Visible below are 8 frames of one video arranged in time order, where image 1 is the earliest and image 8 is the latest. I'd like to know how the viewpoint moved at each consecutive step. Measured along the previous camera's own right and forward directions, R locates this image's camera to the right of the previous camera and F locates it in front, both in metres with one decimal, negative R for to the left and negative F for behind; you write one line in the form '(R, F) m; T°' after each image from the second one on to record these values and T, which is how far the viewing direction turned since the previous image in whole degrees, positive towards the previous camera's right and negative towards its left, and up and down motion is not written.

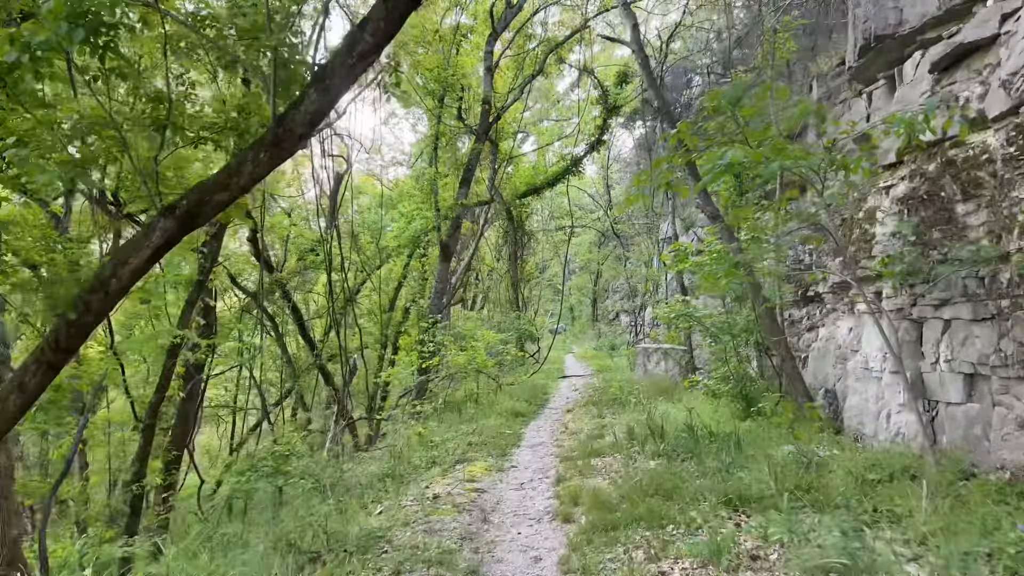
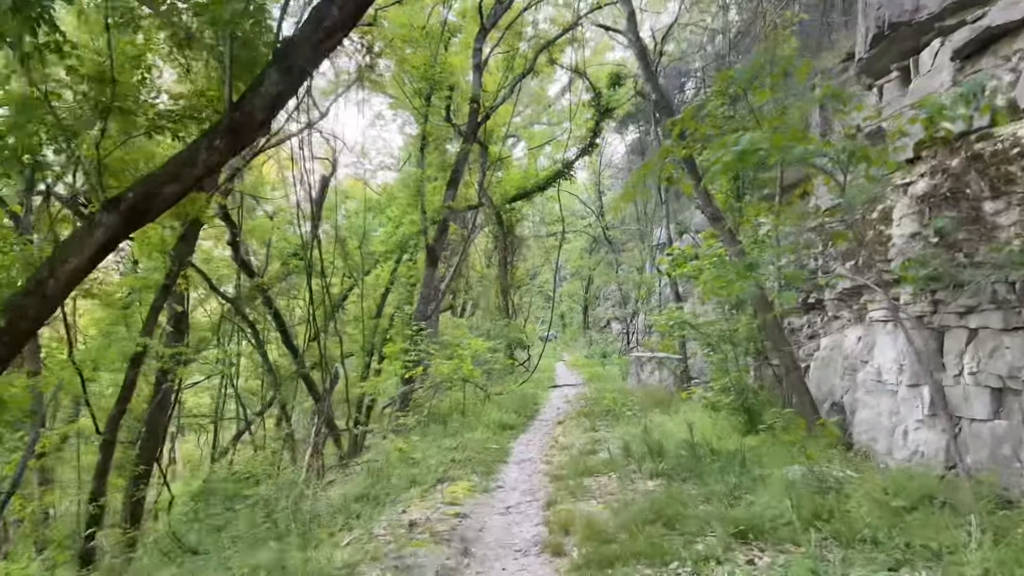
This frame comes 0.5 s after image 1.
(0.0, +0.4) m; +1°
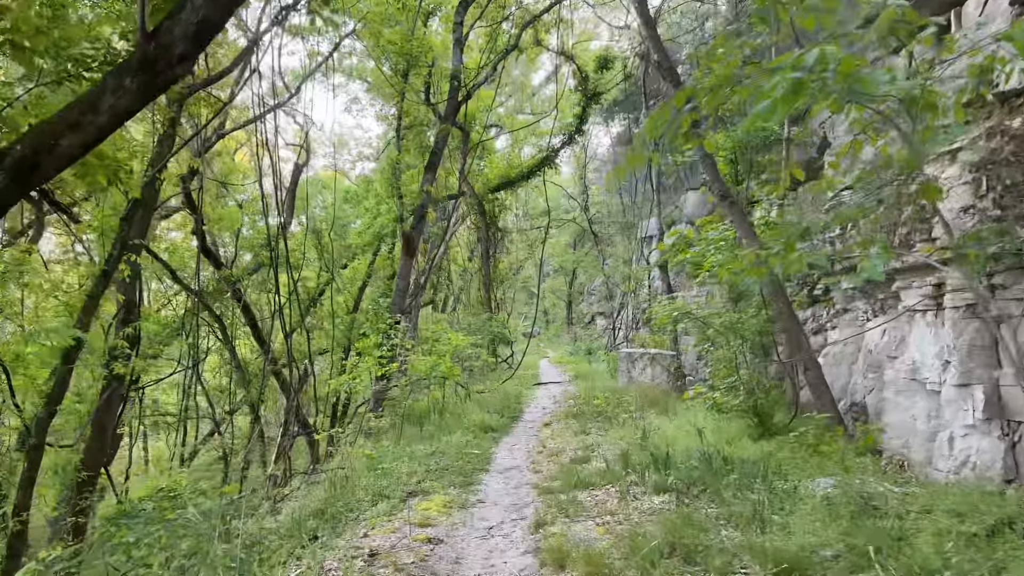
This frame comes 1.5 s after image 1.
(0.0, +0.7) m; +1°
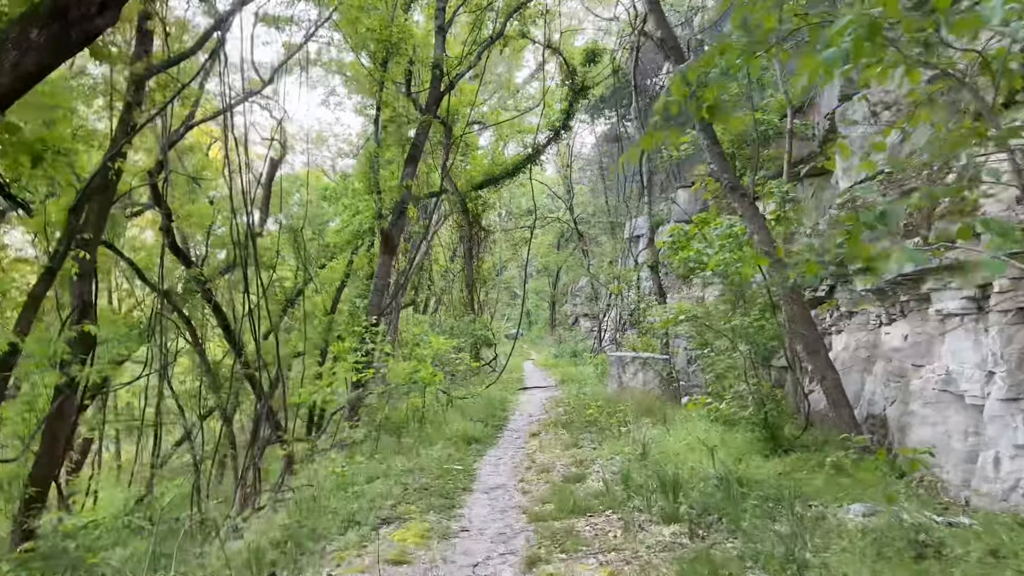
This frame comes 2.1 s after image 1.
(0.0, +0.5) m; +1°
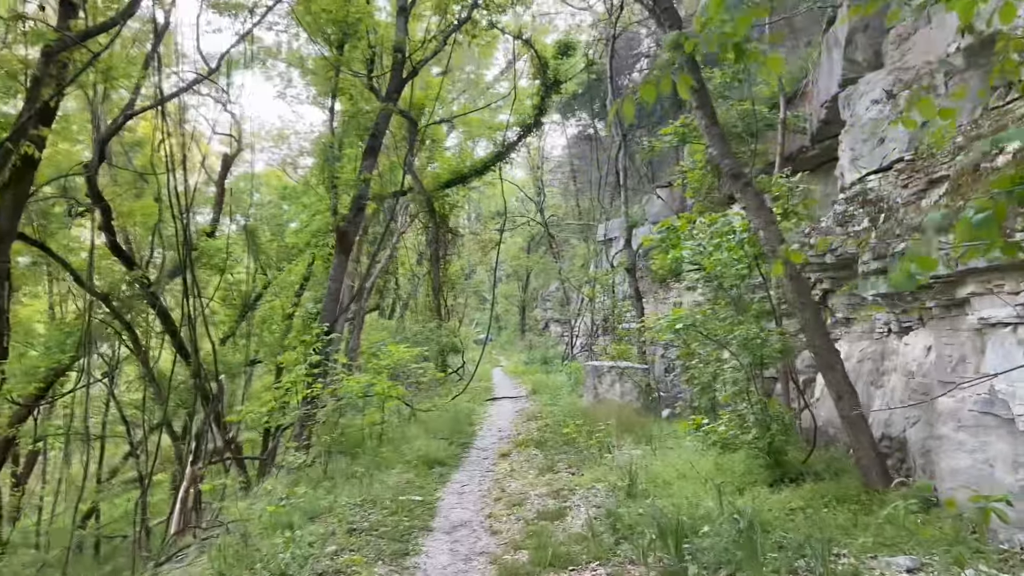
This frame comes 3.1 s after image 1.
(0.0, +0.7) m; +2°
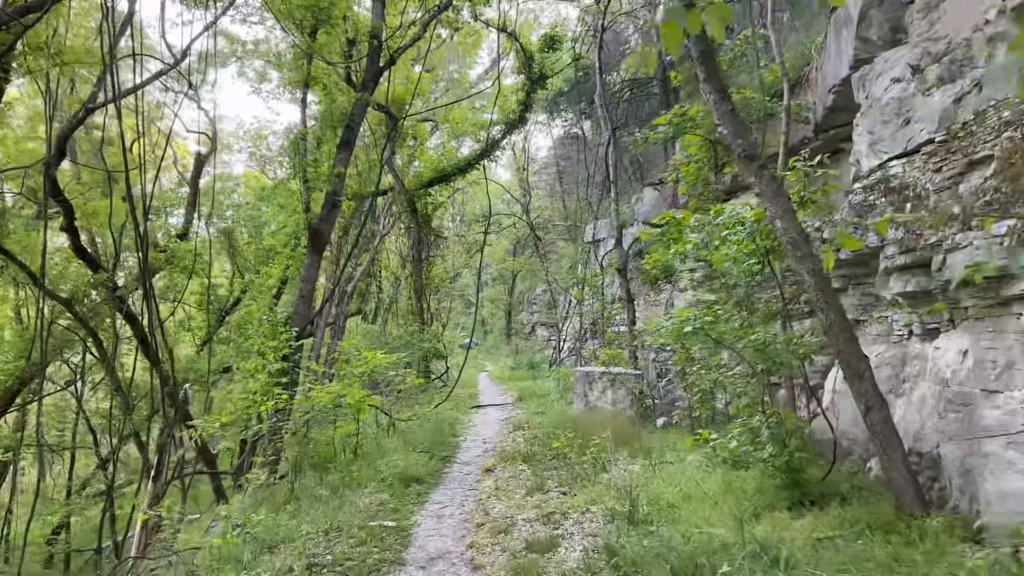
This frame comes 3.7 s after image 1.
(0.0, +0.5) m; +1°
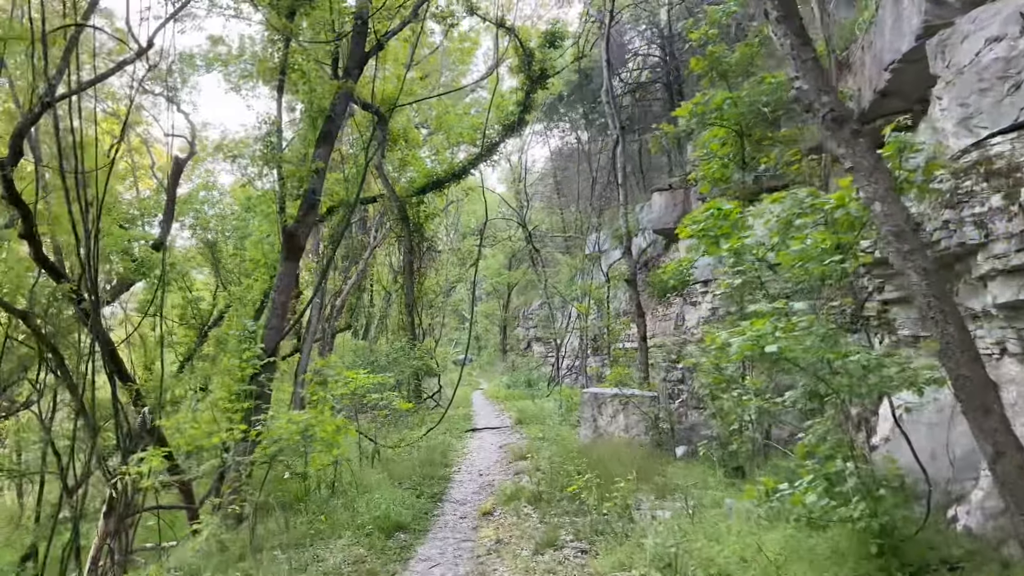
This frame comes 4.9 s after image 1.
(-0.1, +0.9) m; 0°
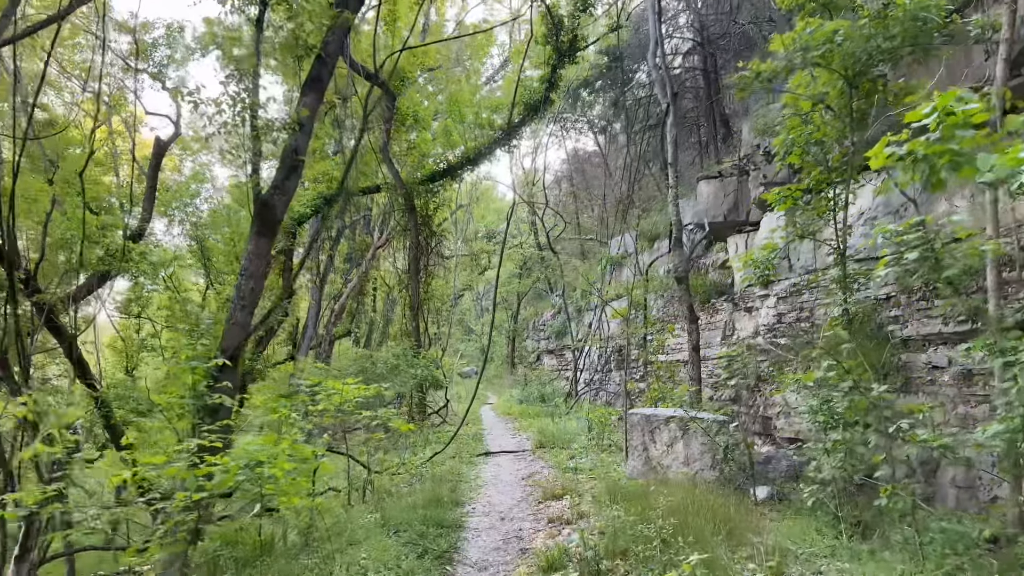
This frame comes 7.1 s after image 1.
(-0.2, +1.5) m; 0°
